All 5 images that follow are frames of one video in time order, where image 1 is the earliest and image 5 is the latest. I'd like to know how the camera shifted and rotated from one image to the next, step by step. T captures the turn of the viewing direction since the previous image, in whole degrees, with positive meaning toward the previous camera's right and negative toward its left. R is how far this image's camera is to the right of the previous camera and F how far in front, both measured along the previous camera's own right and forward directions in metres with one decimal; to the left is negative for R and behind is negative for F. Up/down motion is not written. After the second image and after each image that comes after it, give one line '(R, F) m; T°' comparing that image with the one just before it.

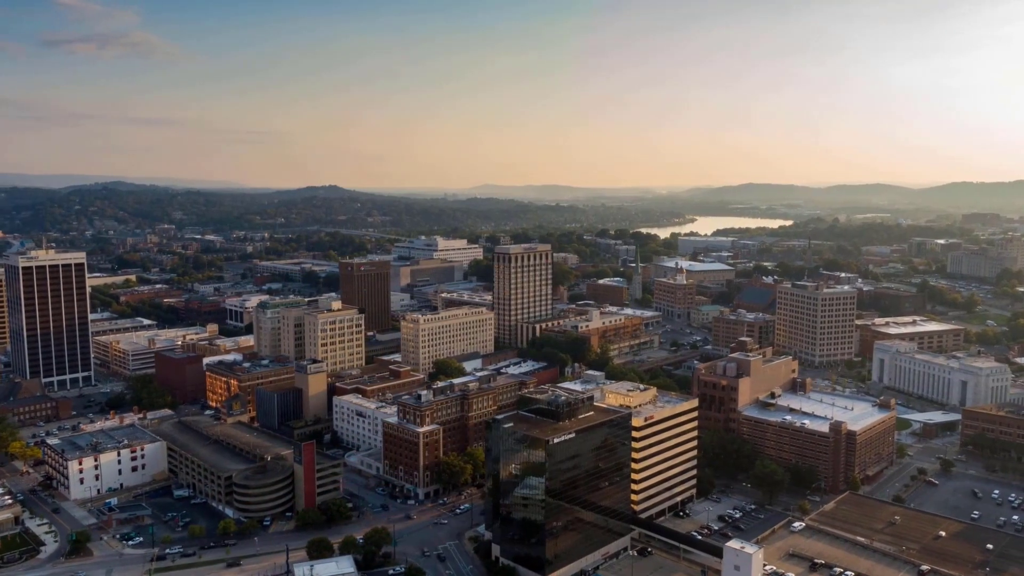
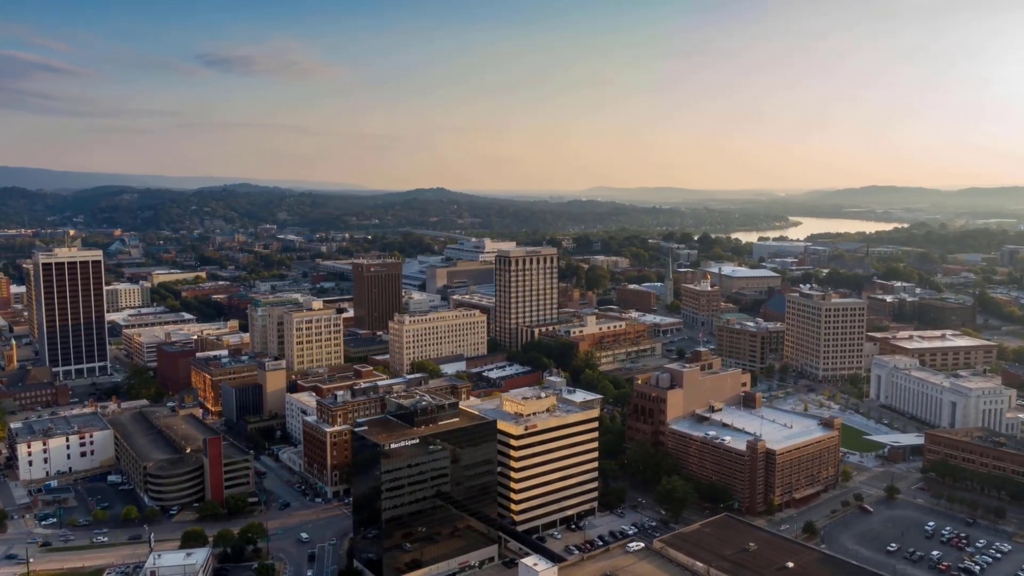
(+11.5, +1.1) m; -8°
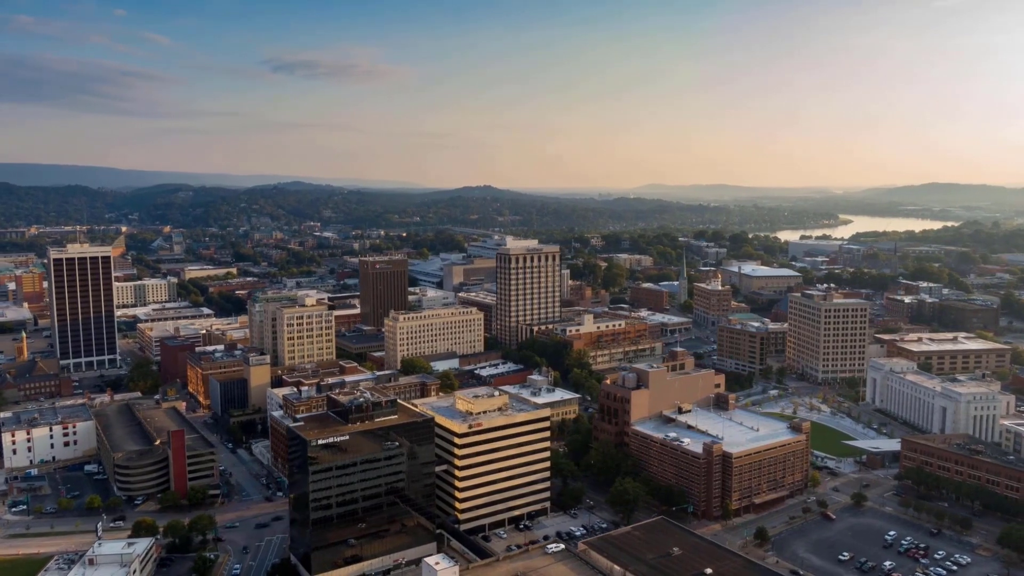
(+5.3, +0.3) m; -4°
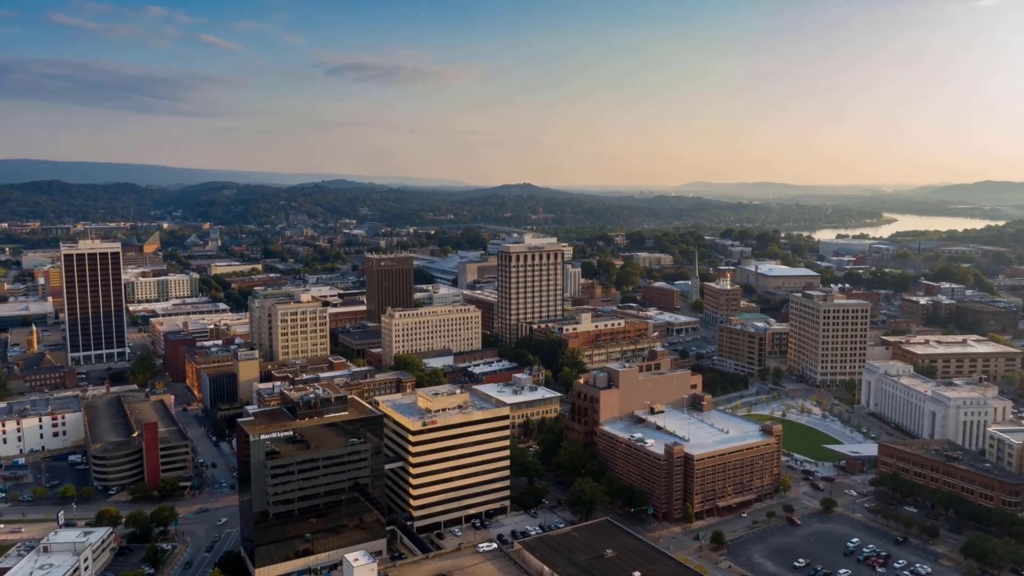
(+4.4, +0.3) m; -3°
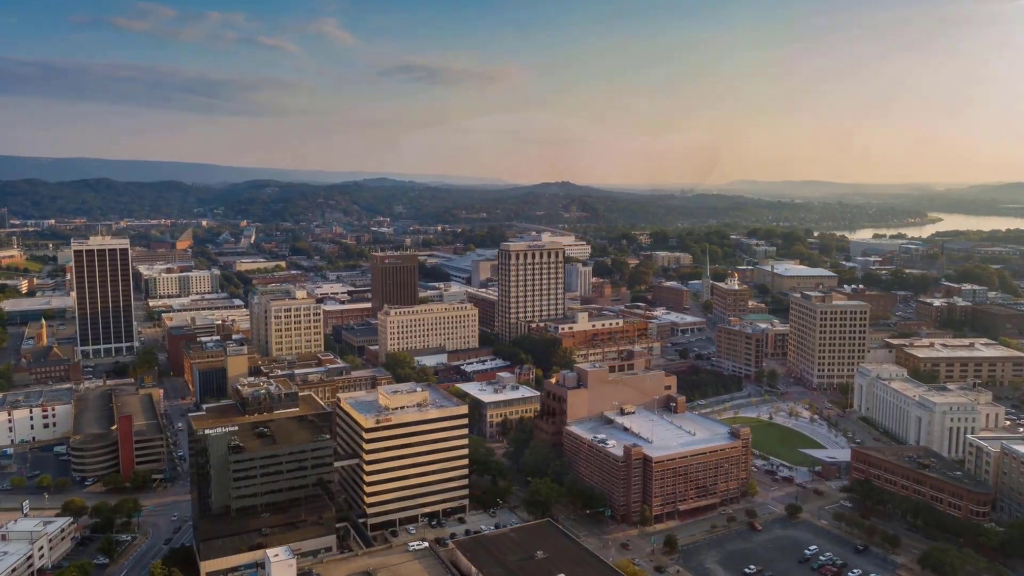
(+4.3, +0.3) m; -3°
